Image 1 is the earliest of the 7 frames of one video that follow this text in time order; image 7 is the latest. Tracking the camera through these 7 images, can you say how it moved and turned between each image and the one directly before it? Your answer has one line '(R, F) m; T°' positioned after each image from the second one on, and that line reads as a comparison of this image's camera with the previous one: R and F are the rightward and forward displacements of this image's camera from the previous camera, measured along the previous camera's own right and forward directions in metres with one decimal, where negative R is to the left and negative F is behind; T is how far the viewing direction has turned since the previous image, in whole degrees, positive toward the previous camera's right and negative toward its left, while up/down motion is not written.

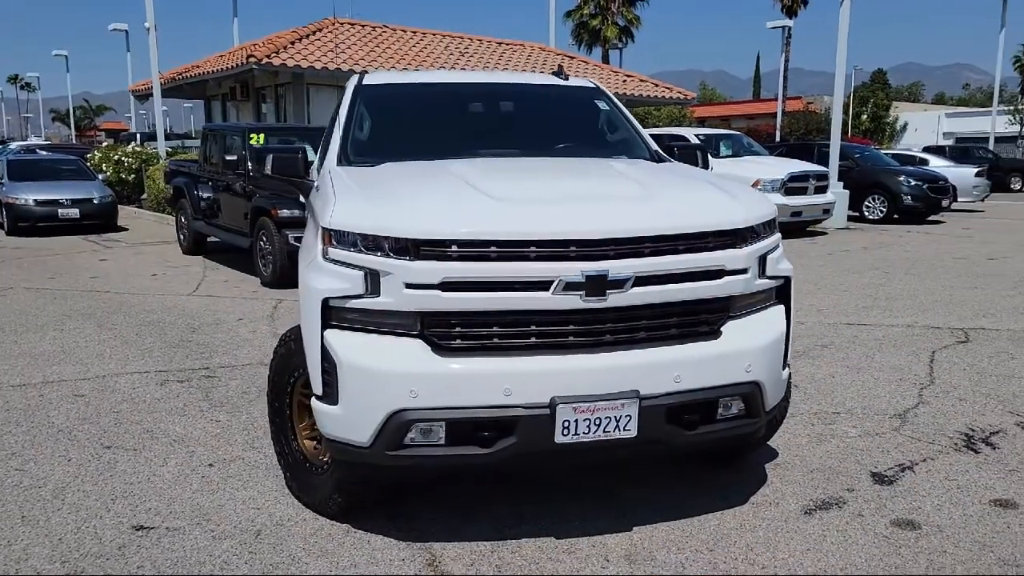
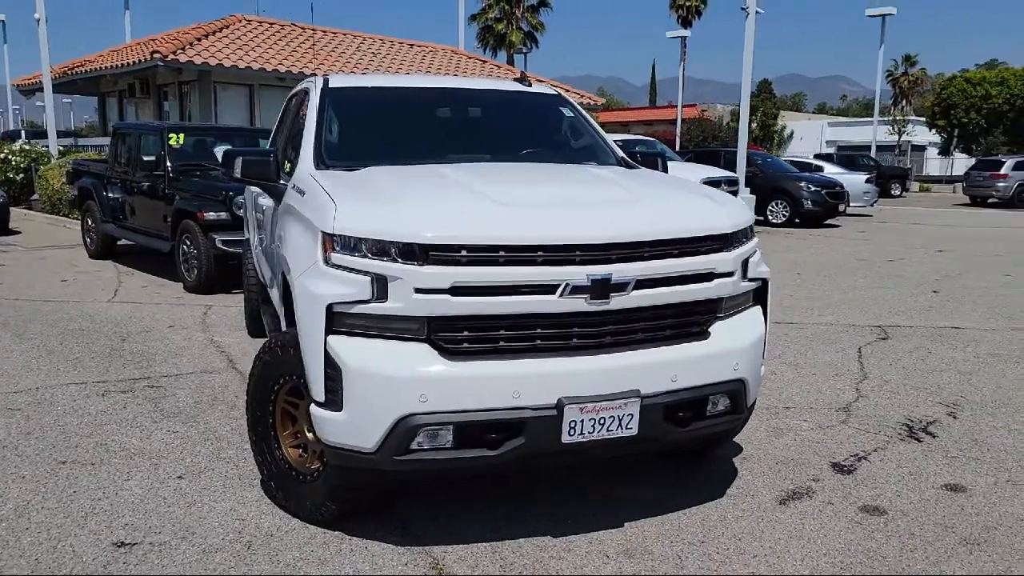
(-0.4, 0.0) m; +7°
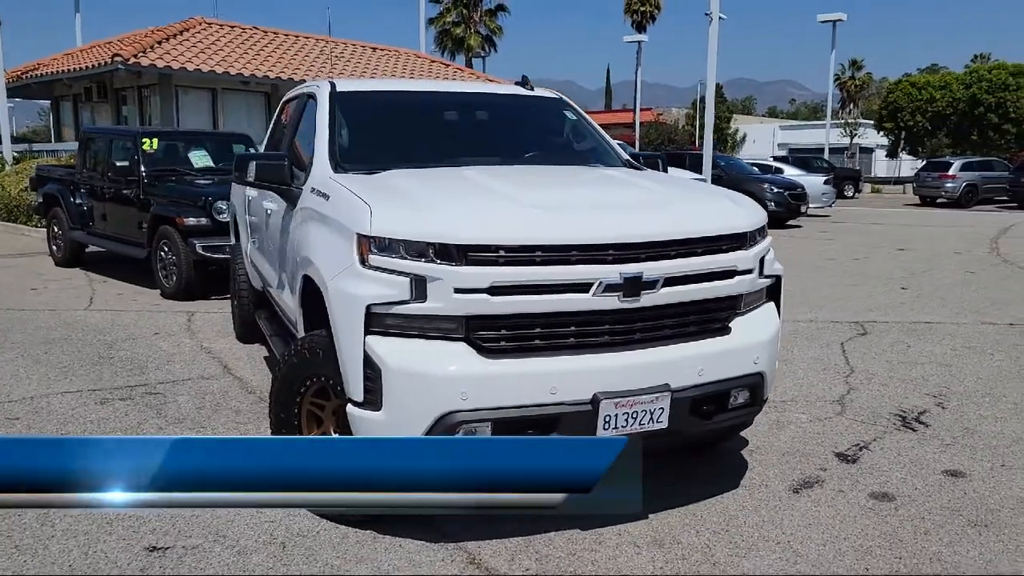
(-0.3, -0.1) m; +3°
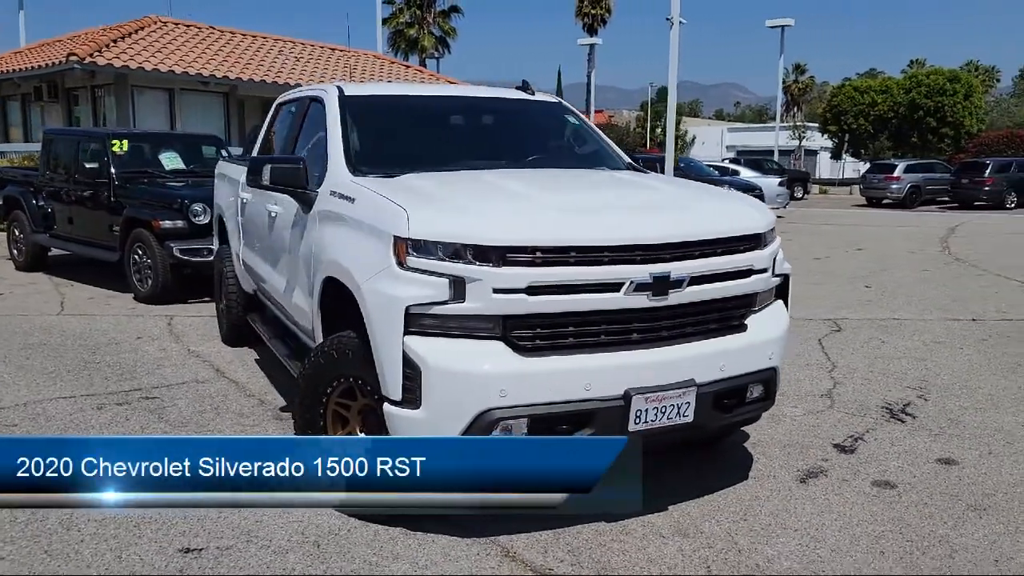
(-0.3, -0.1) m; +3°
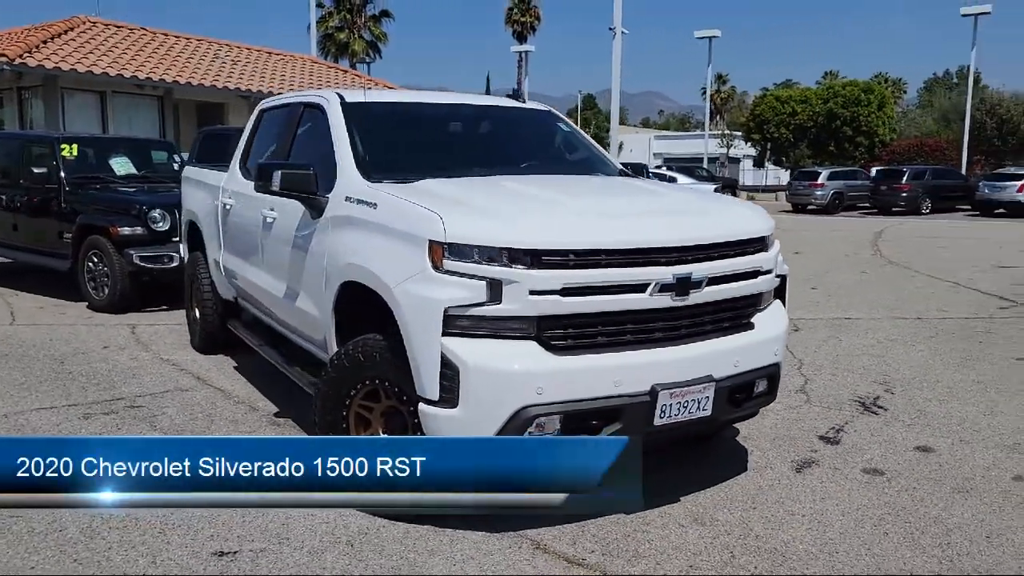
(-0.4, -0.1) m; +5°
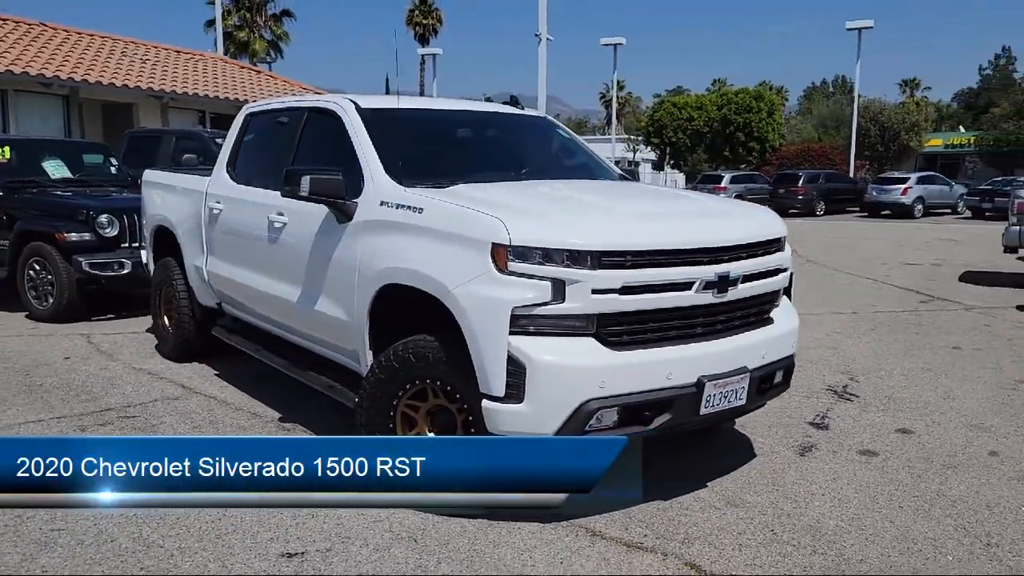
(-0.7, -0.1) m; +7°
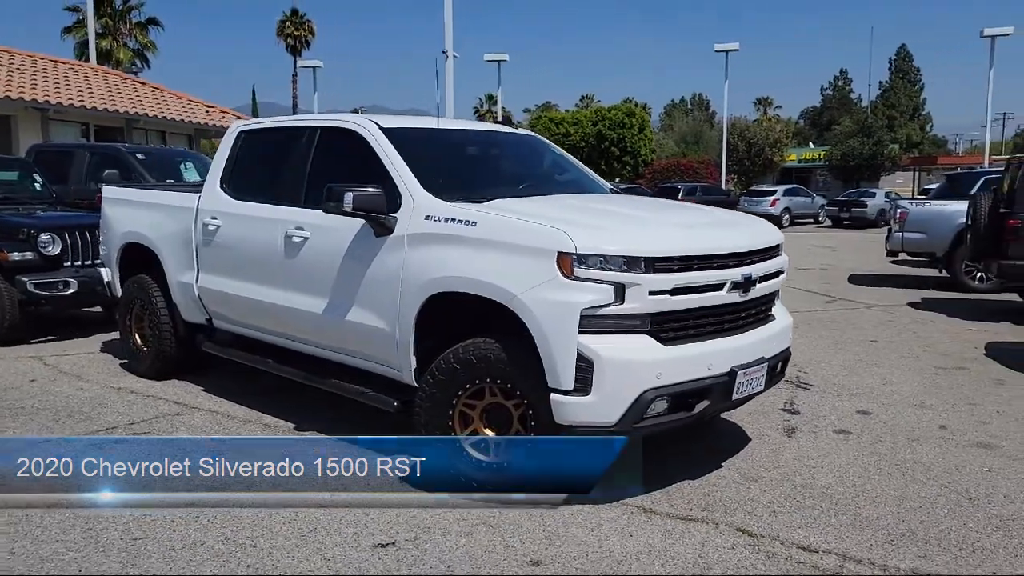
(-0.9, -0.3) m; +9°
